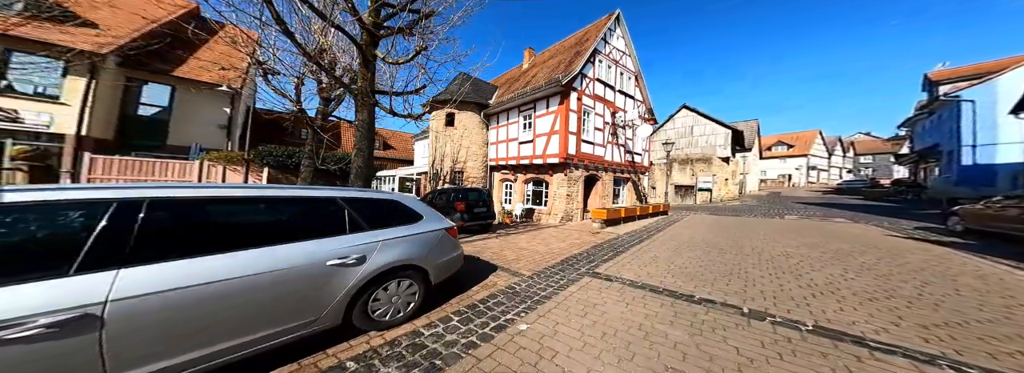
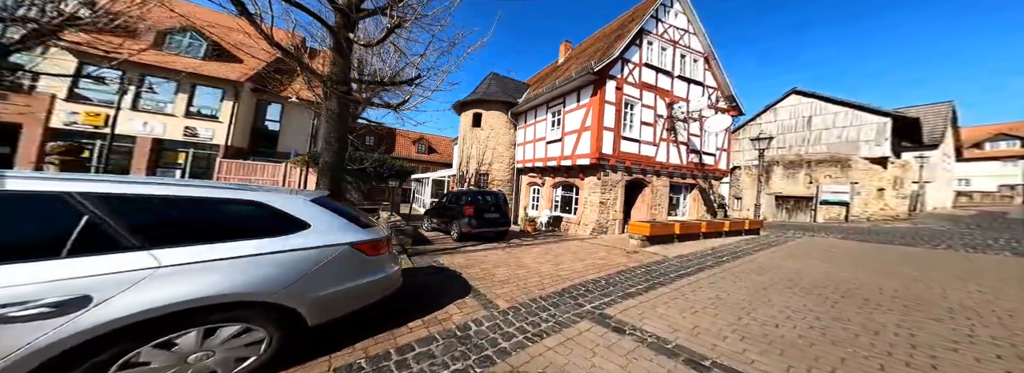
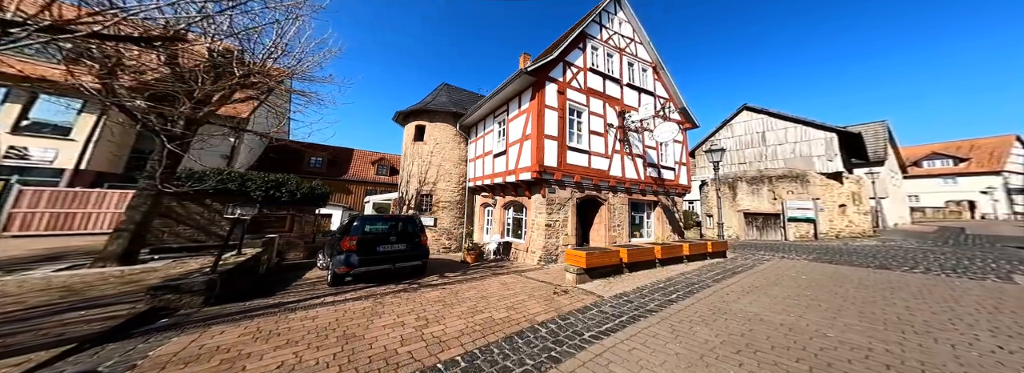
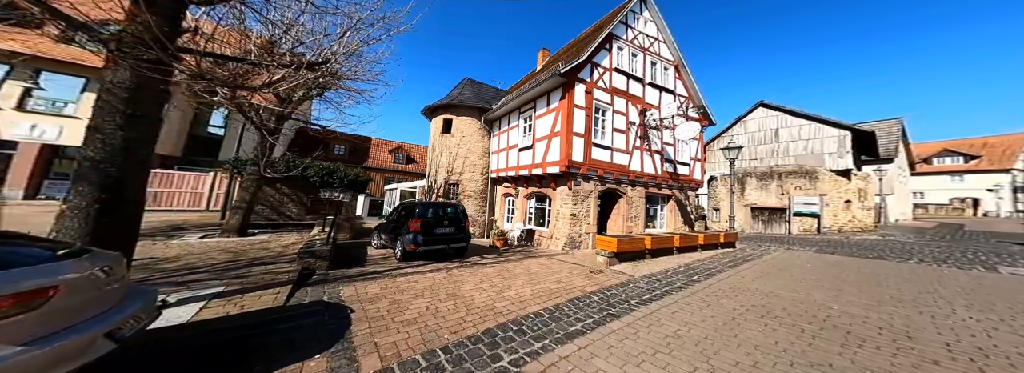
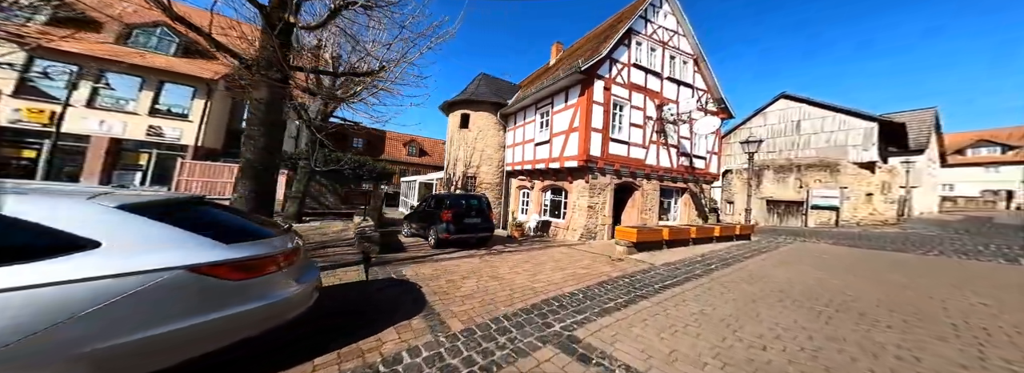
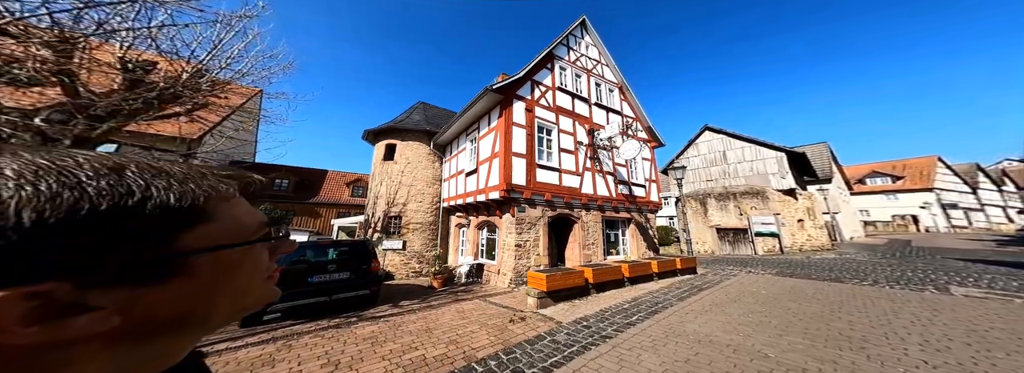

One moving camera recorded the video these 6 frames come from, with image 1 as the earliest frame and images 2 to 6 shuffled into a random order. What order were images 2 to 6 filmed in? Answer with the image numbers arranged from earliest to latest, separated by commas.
2, 5, 4, 3, 6
